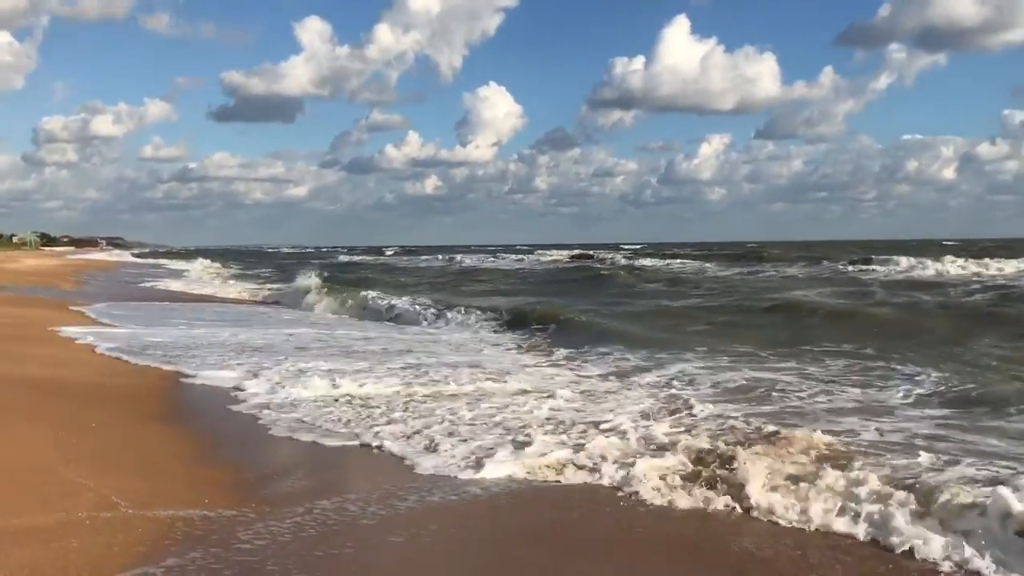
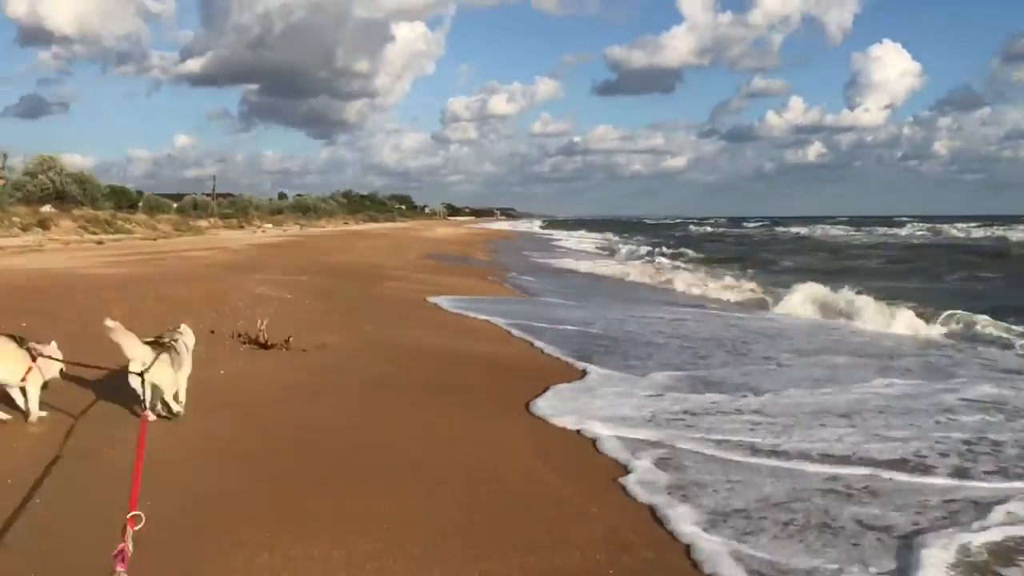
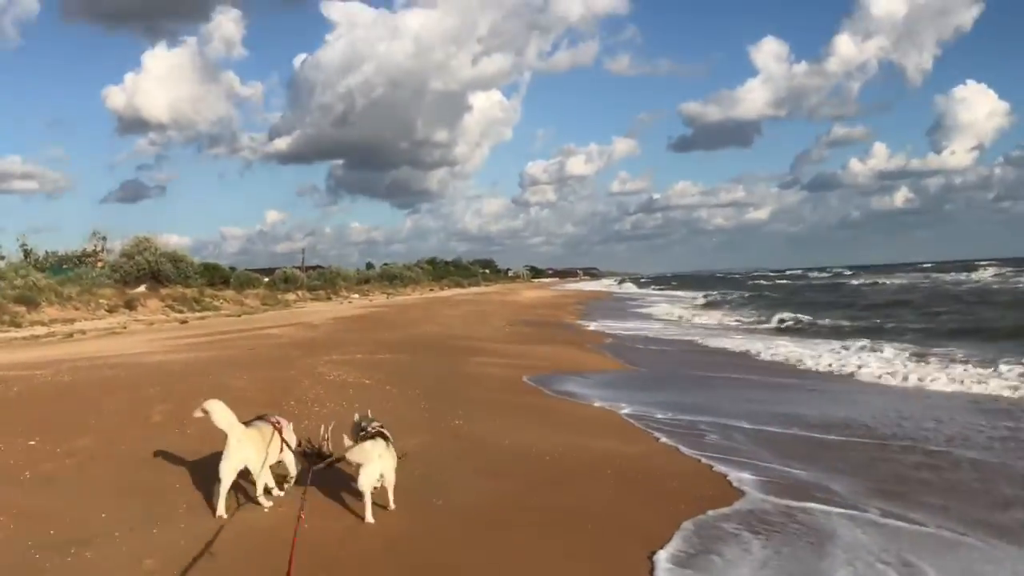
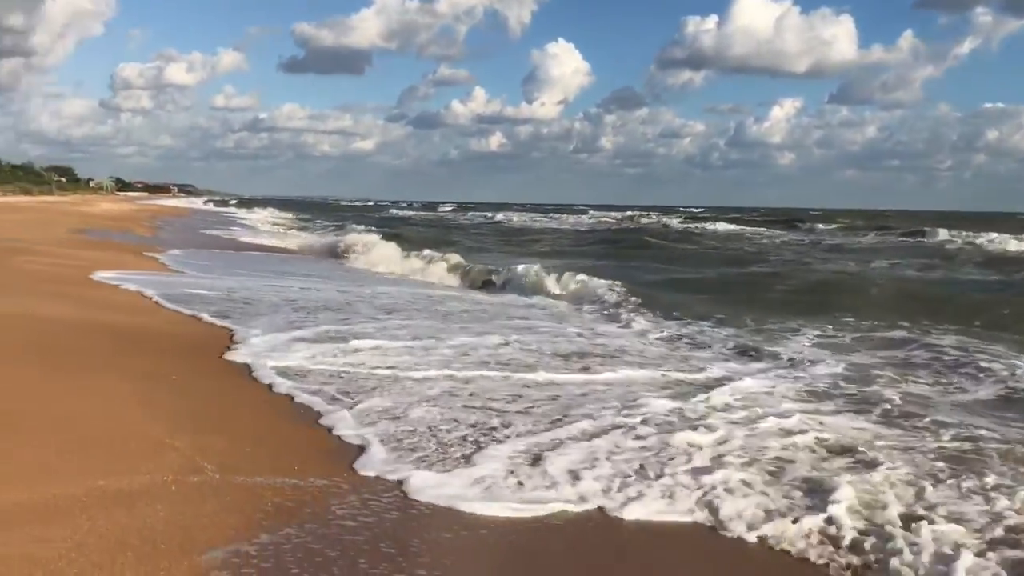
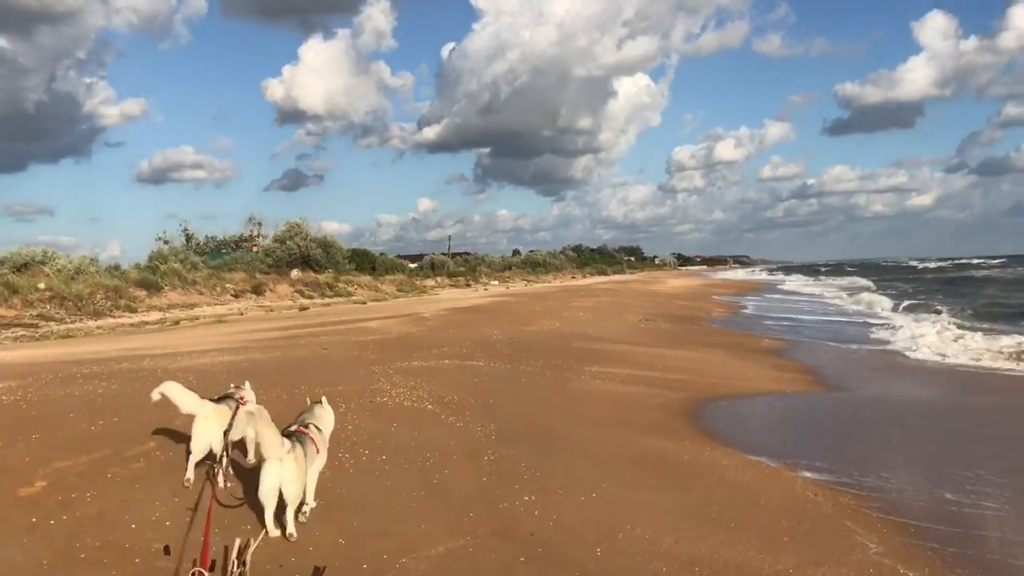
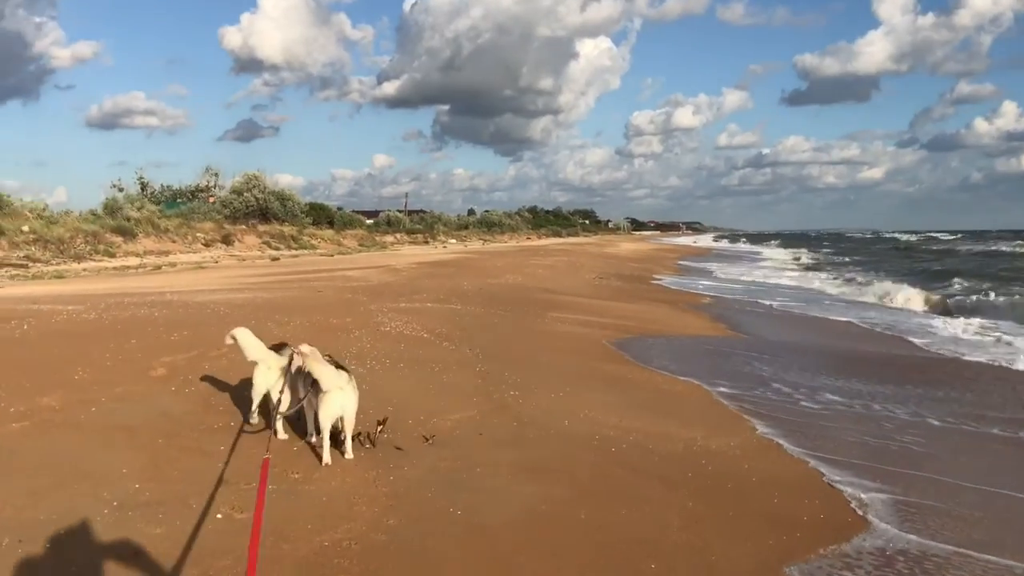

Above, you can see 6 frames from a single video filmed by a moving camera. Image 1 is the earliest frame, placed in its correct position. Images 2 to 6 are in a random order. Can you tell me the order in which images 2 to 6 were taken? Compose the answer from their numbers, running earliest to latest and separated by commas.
4, 2, 3, 6, 5
